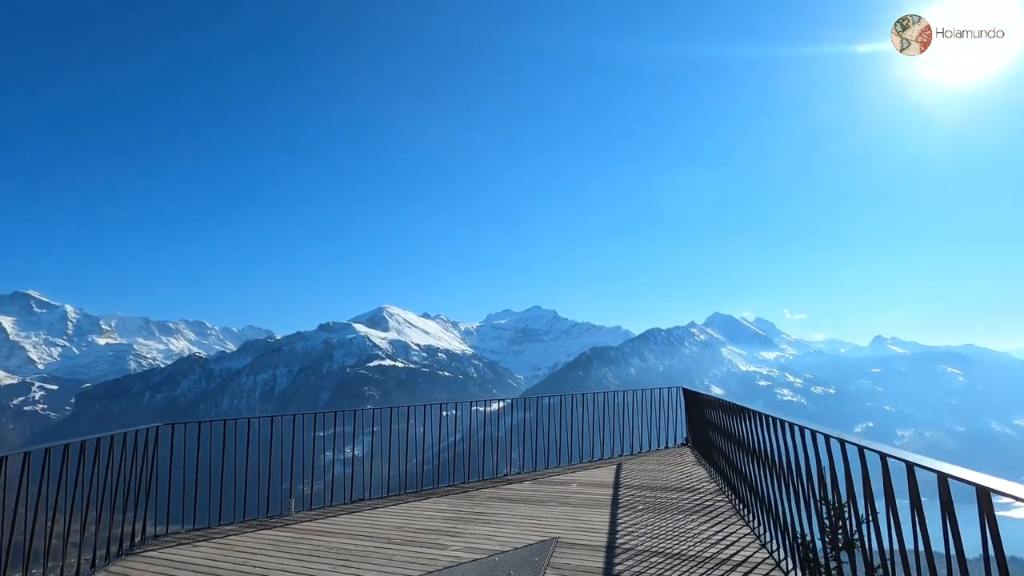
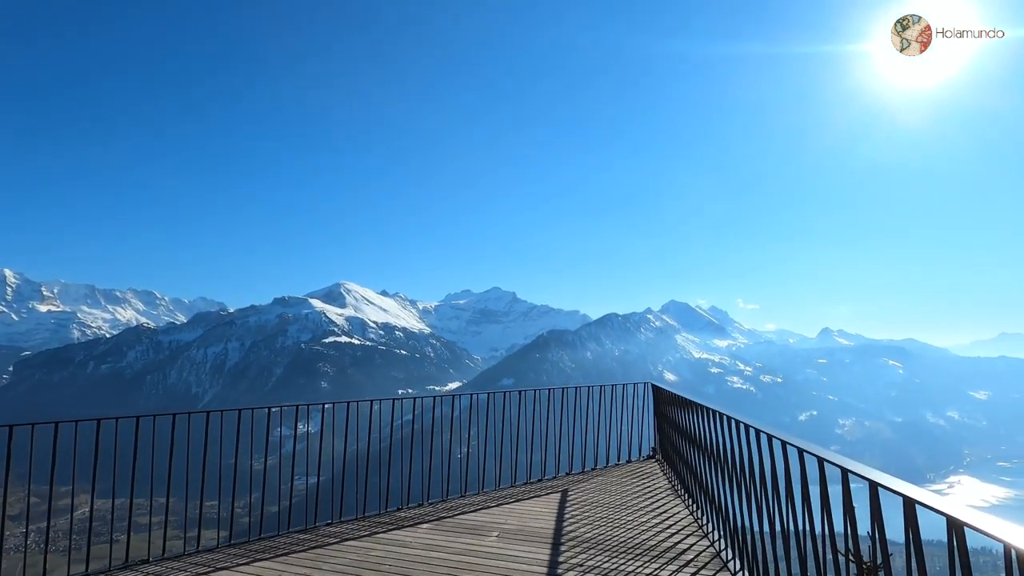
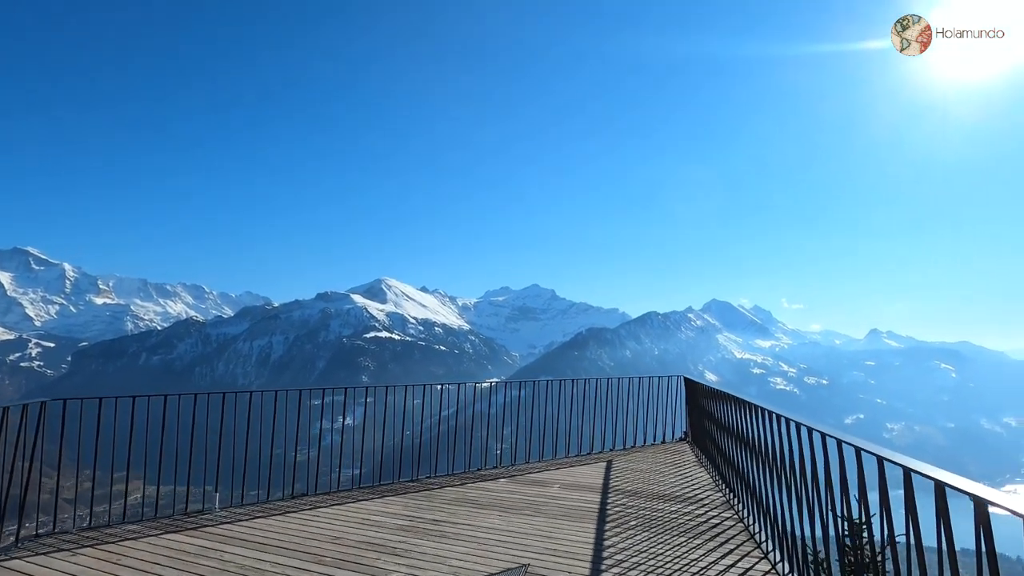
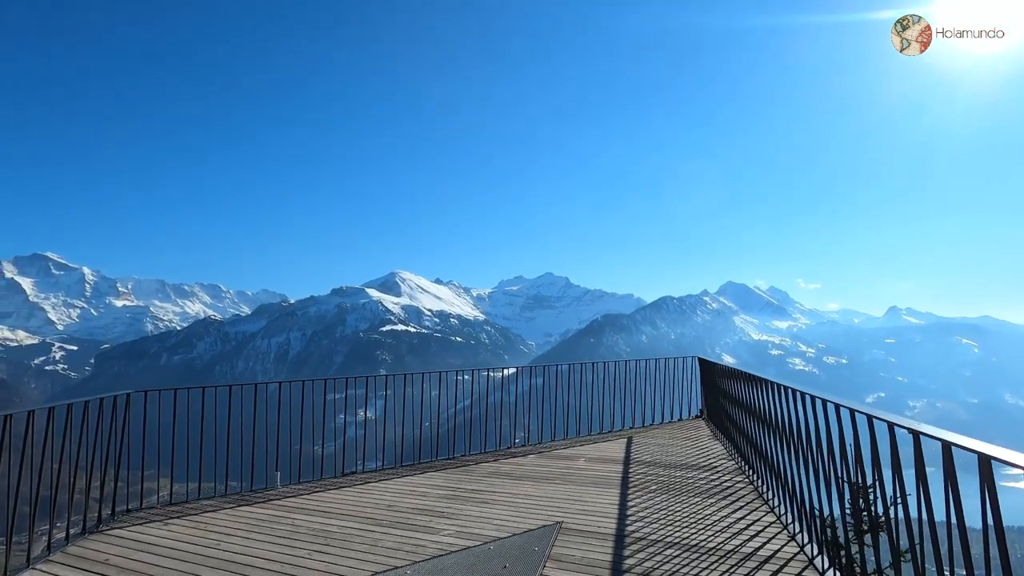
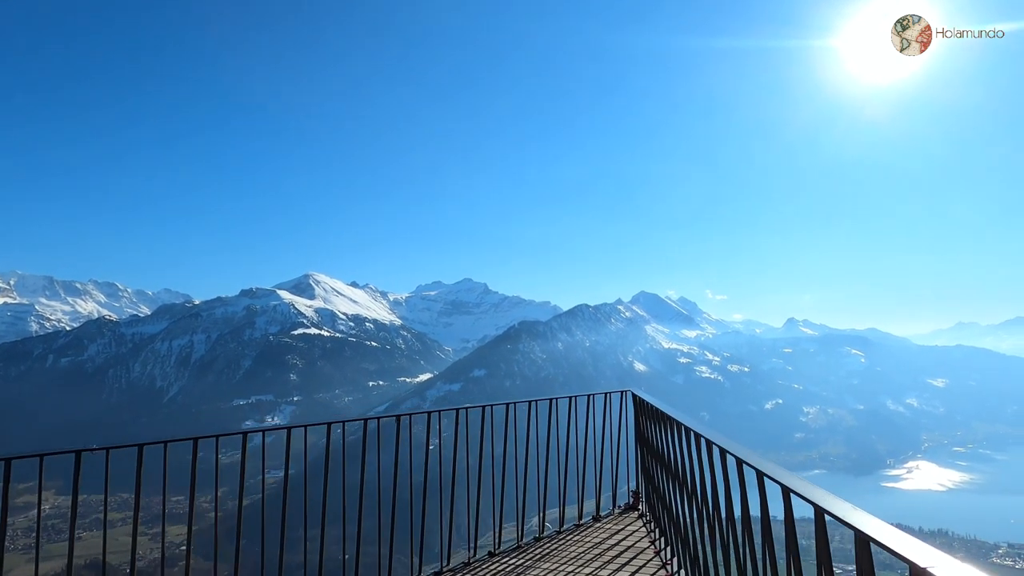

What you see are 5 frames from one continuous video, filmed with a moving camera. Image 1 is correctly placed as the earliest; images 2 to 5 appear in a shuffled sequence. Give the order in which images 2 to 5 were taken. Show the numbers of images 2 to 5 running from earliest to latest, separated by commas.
4, 3, 2, 5
